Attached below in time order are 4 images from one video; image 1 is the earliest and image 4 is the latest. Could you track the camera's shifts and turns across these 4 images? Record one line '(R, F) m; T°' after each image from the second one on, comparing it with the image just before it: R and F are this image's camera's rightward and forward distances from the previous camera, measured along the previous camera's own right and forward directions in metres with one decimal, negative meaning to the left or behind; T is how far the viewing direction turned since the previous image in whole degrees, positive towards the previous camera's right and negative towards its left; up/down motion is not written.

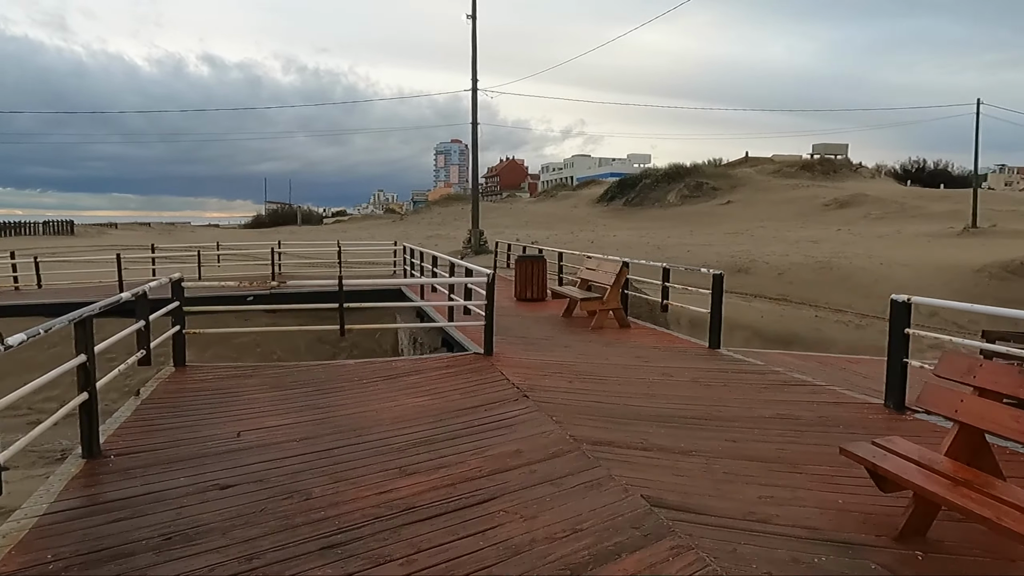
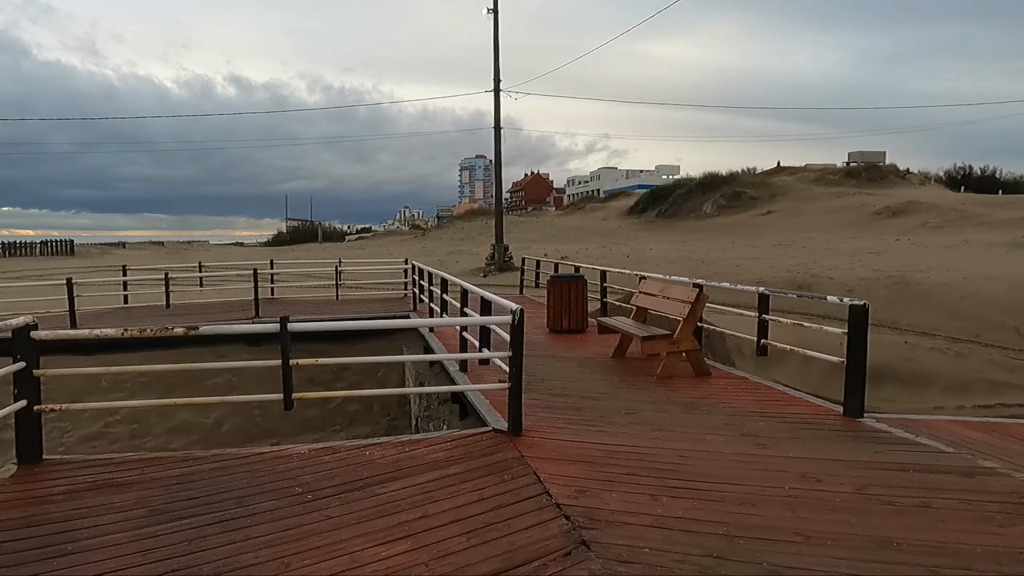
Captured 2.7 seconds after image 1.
(-0.1, +2.3) m; -2°
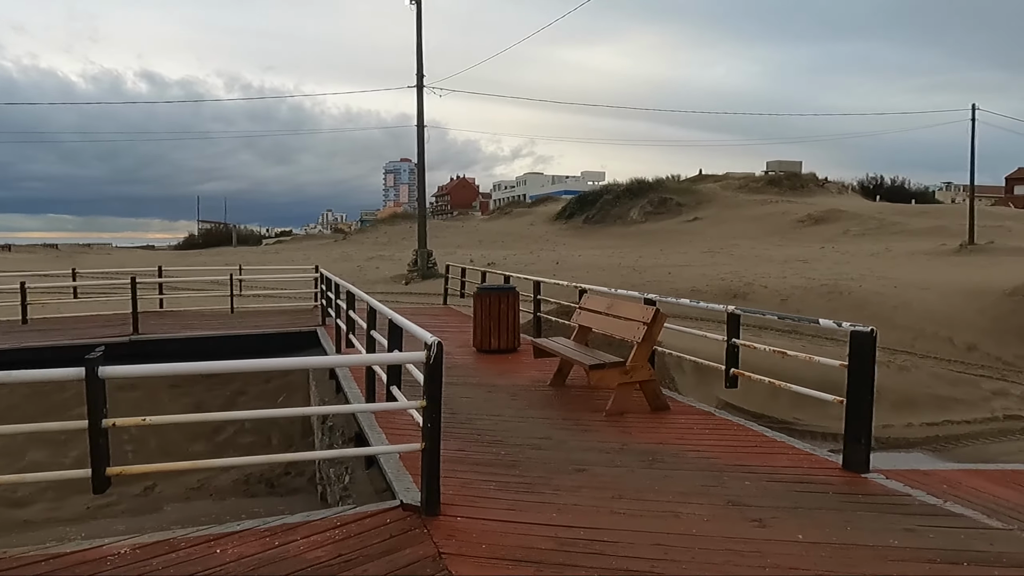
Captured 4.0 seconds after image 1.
(0.0, +1.1) m; +6°
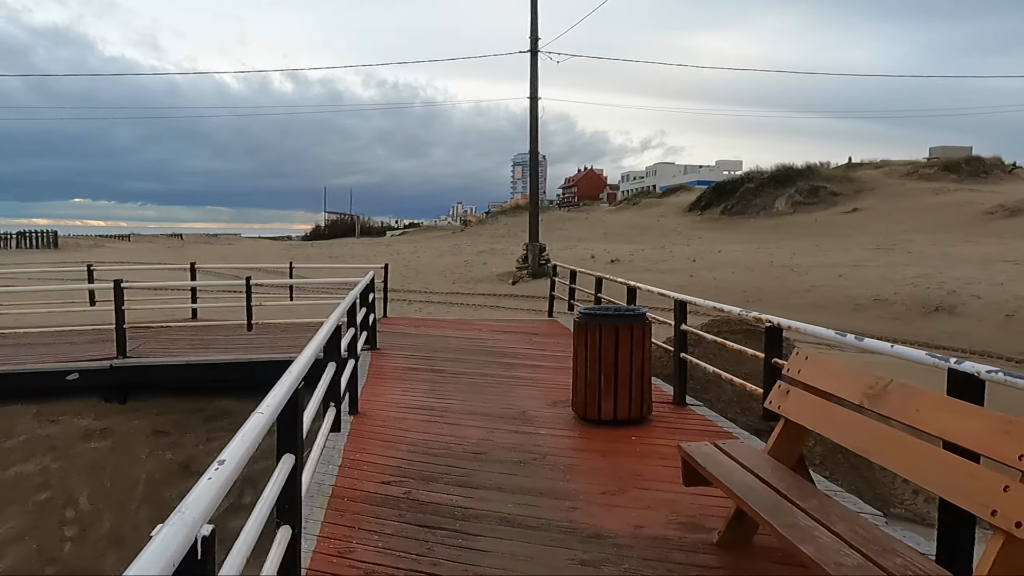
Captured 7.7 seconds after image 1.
(0.0, +3.1) m; -9°
